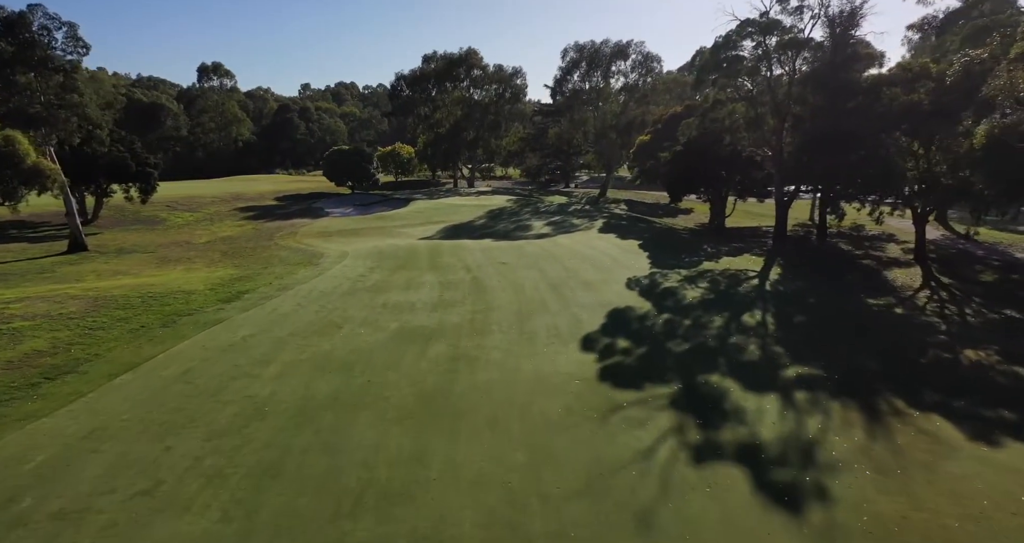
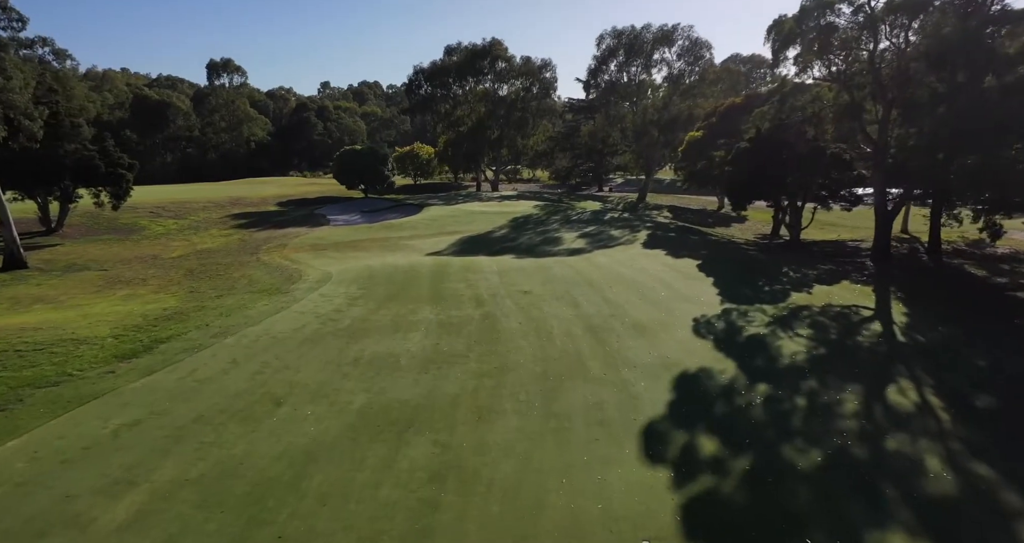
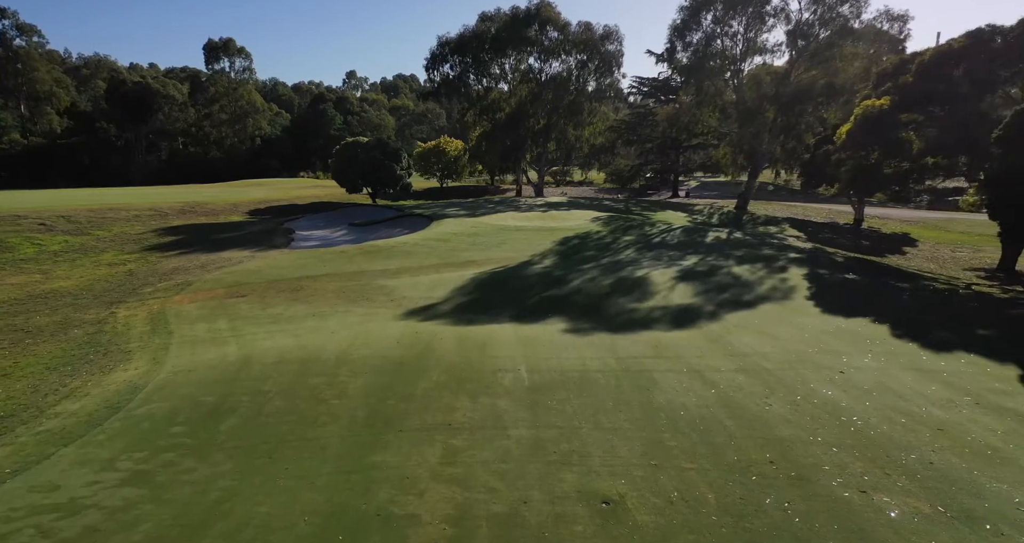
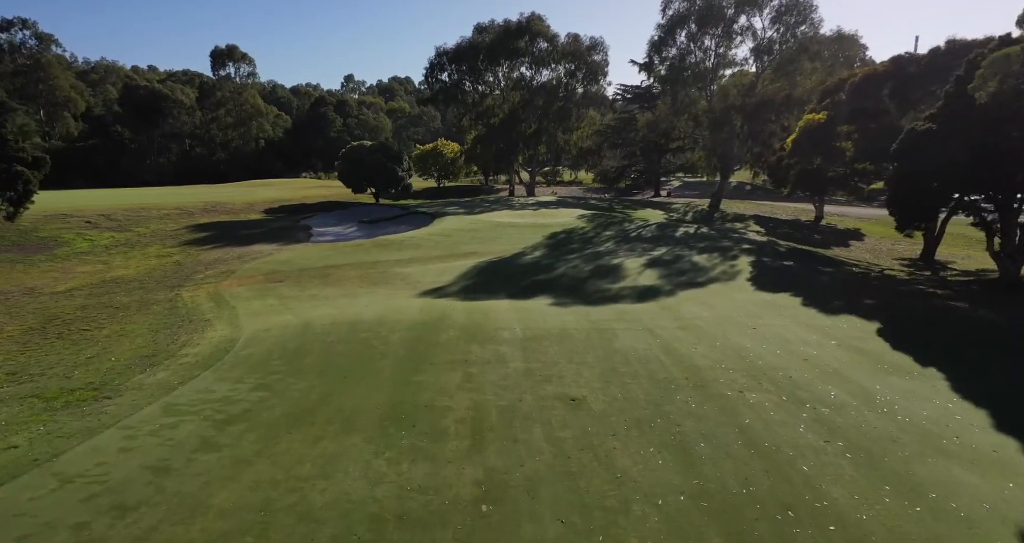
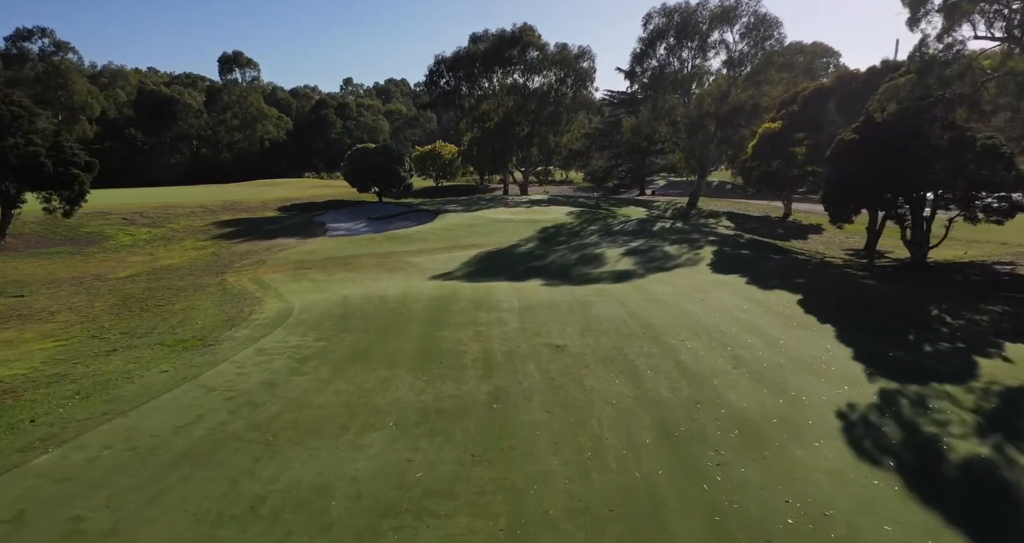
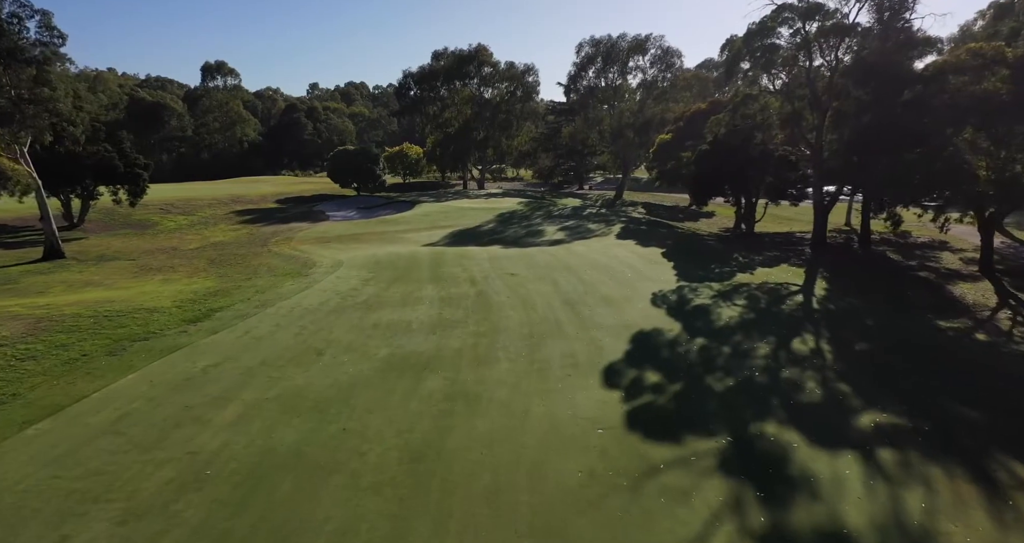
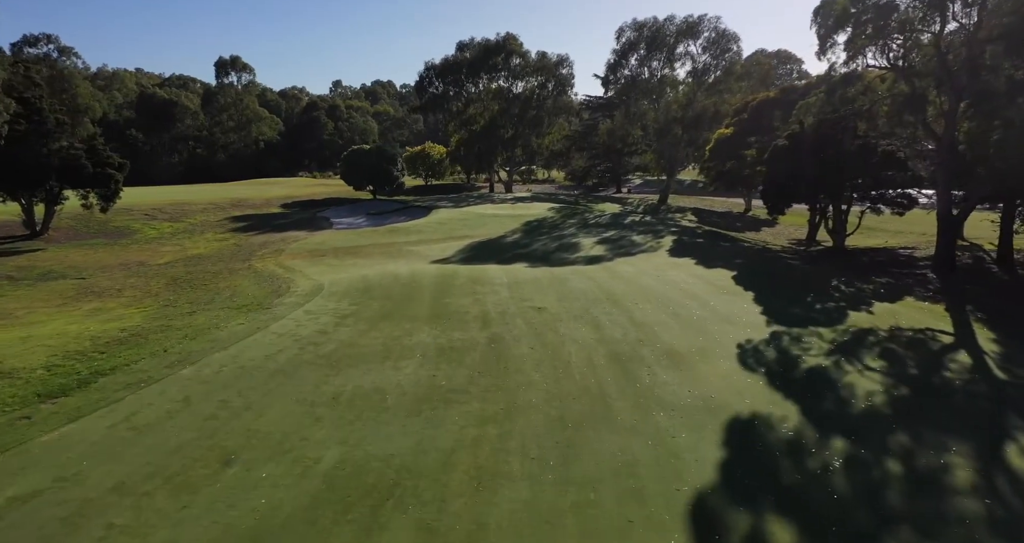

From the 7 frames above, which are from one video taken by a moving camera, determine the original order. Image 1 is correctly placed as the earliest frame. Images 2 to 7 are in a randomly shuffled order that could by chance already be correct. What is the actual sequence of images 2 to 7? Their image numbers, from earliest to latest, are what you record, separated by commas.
6, 2, 7, 5, 4, 3
